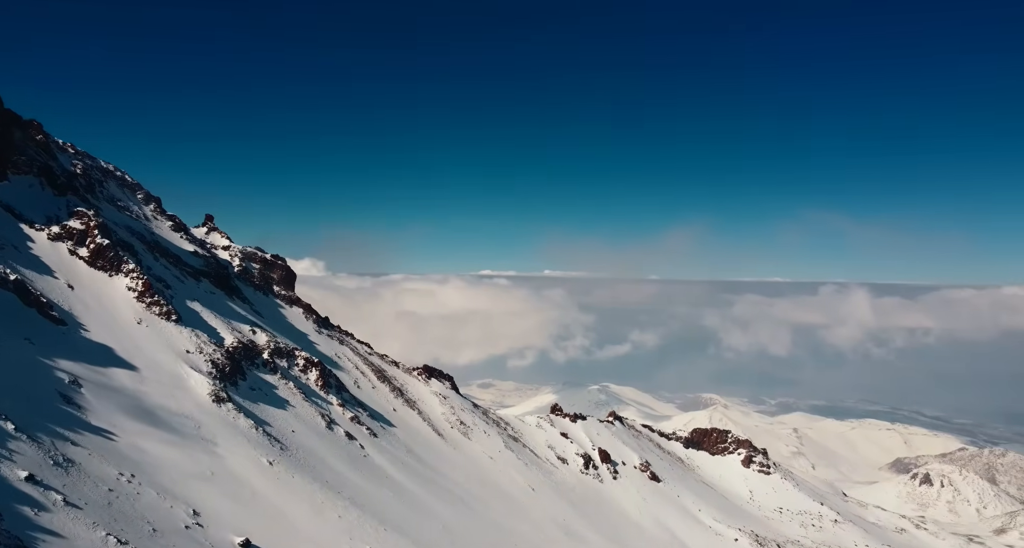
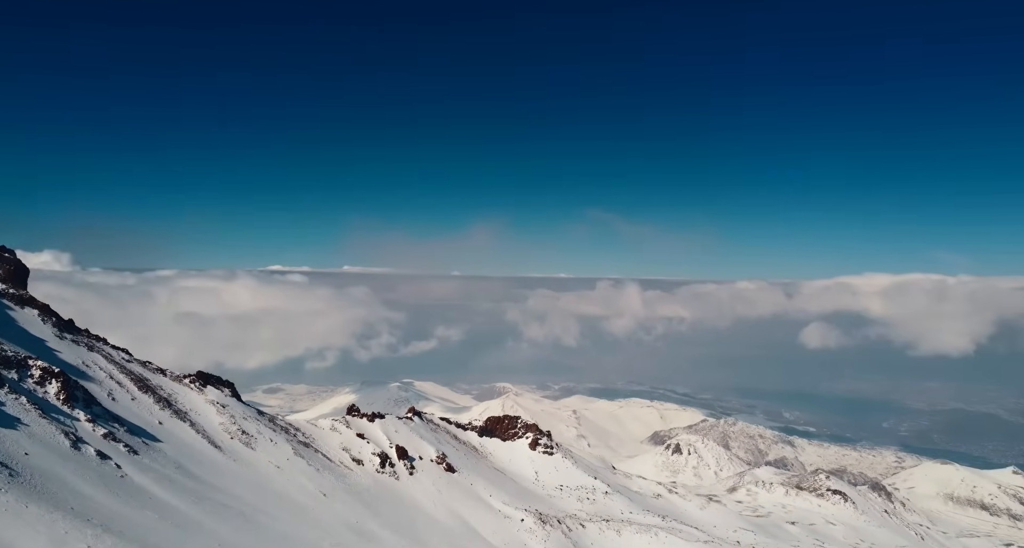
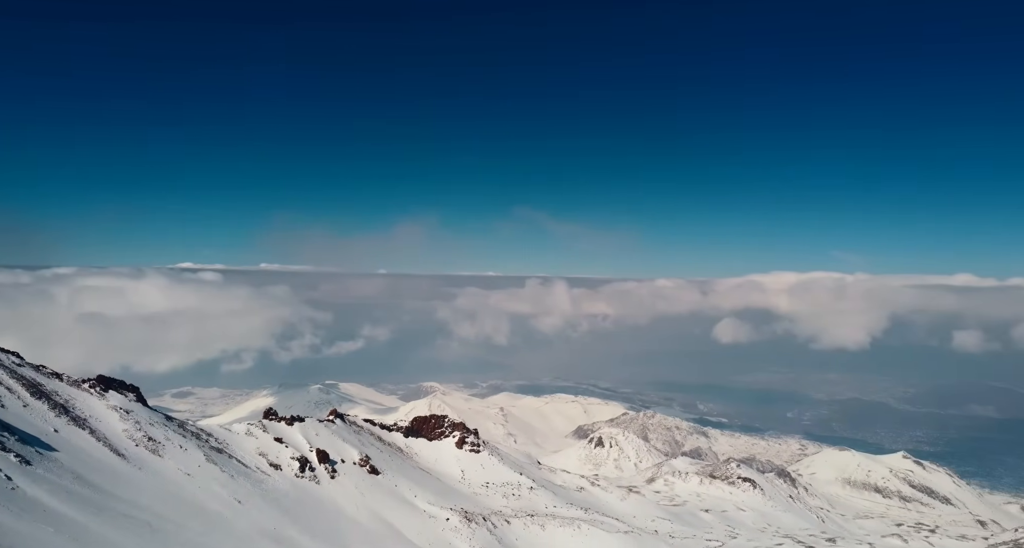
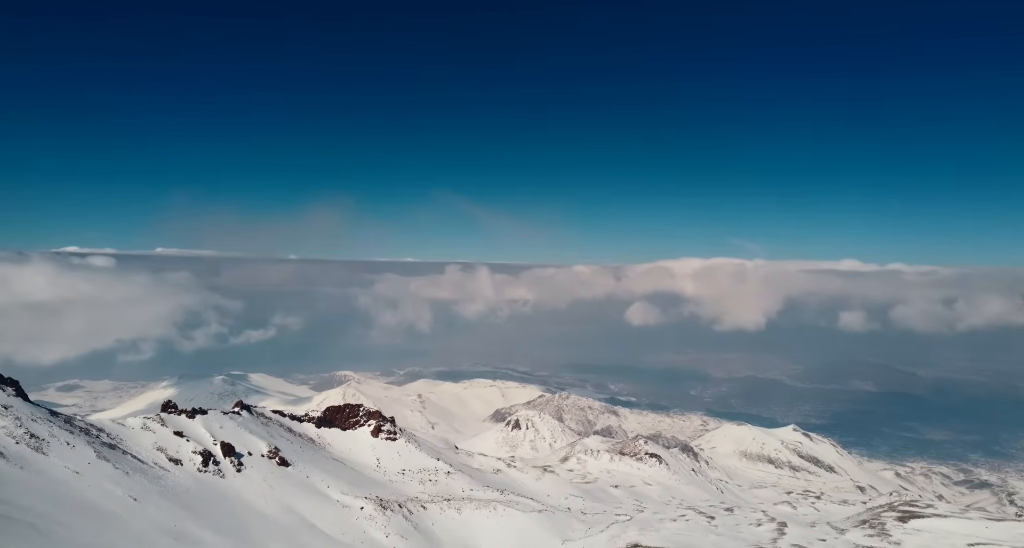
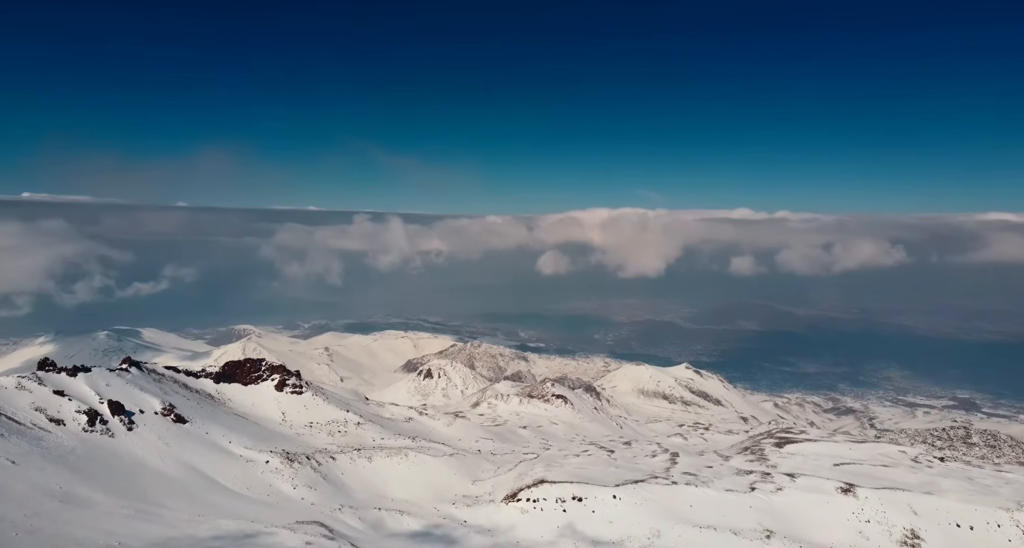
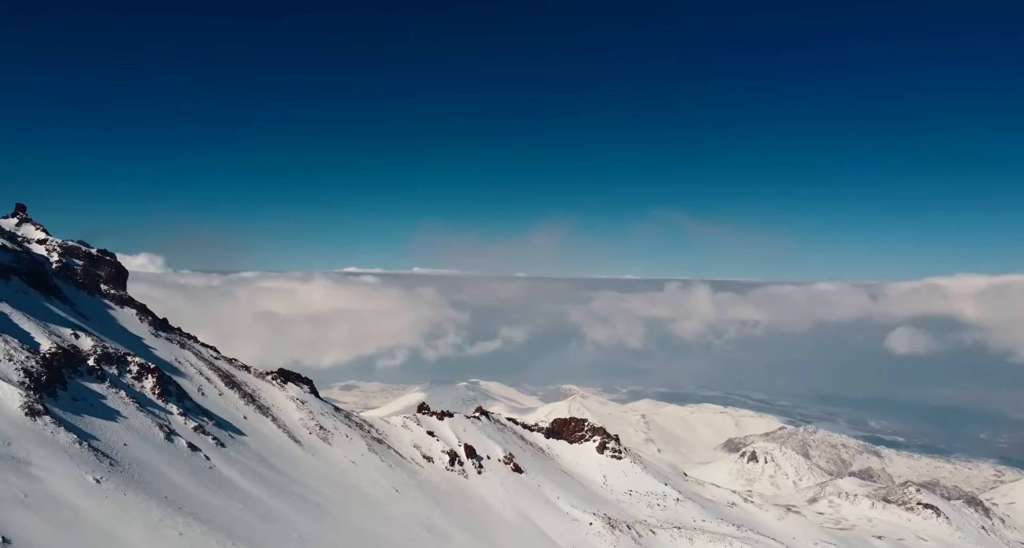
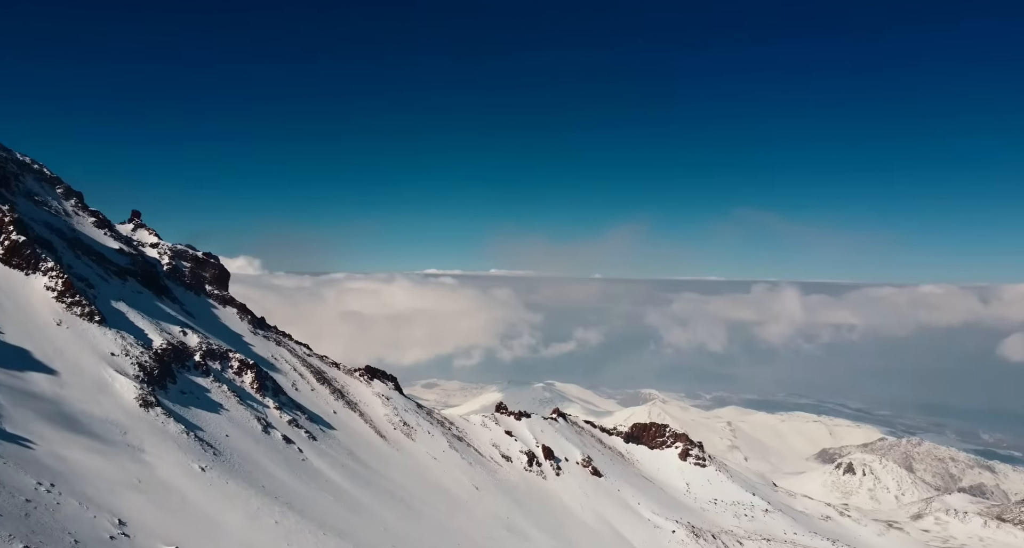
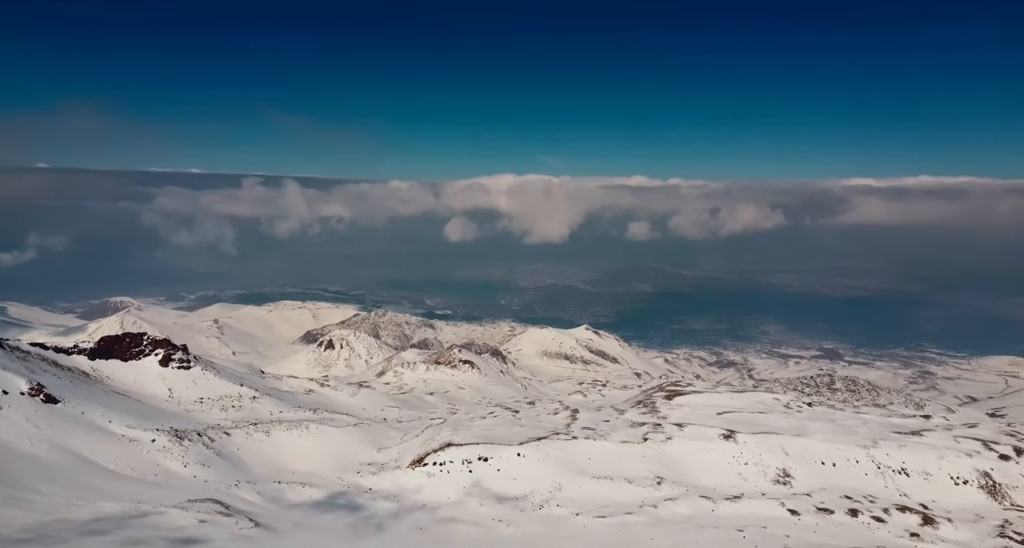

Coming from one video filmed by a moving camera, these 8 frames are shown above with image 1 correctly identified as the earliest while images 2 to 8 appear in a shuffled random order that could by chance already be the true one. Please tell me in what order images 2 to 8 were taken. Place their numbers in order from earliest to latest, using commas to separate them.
7, 6, 2, 3, 4, 5, 8
